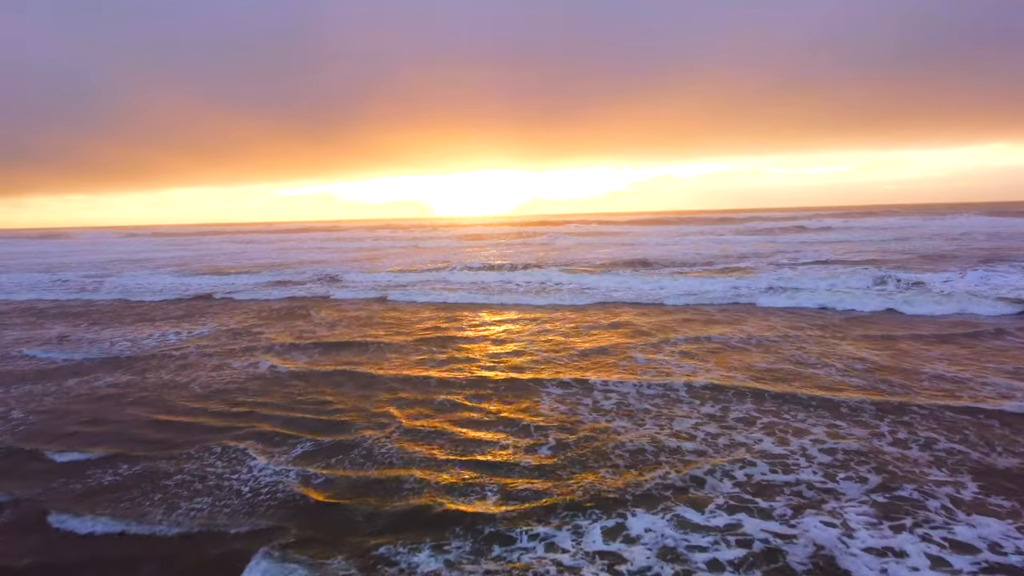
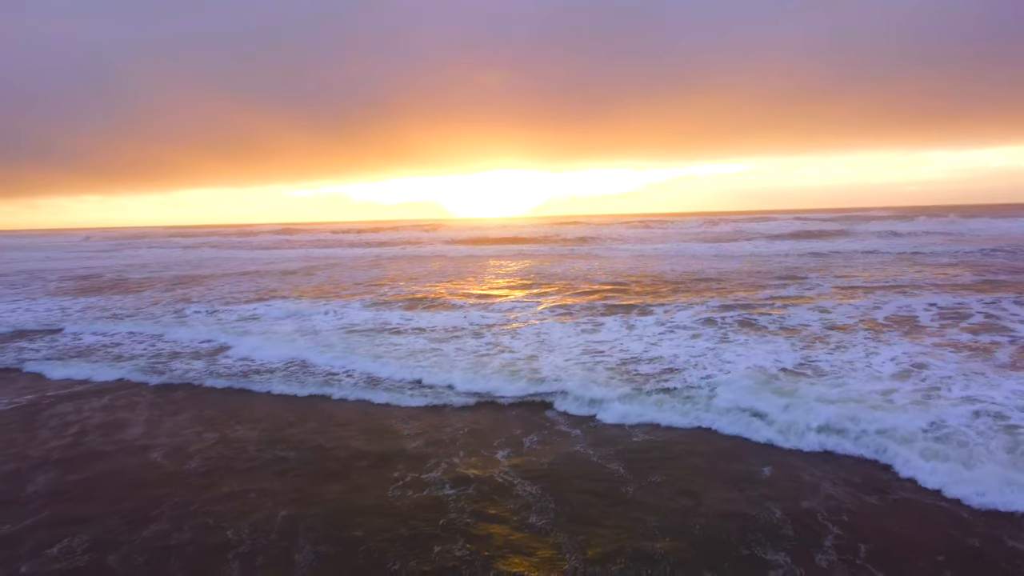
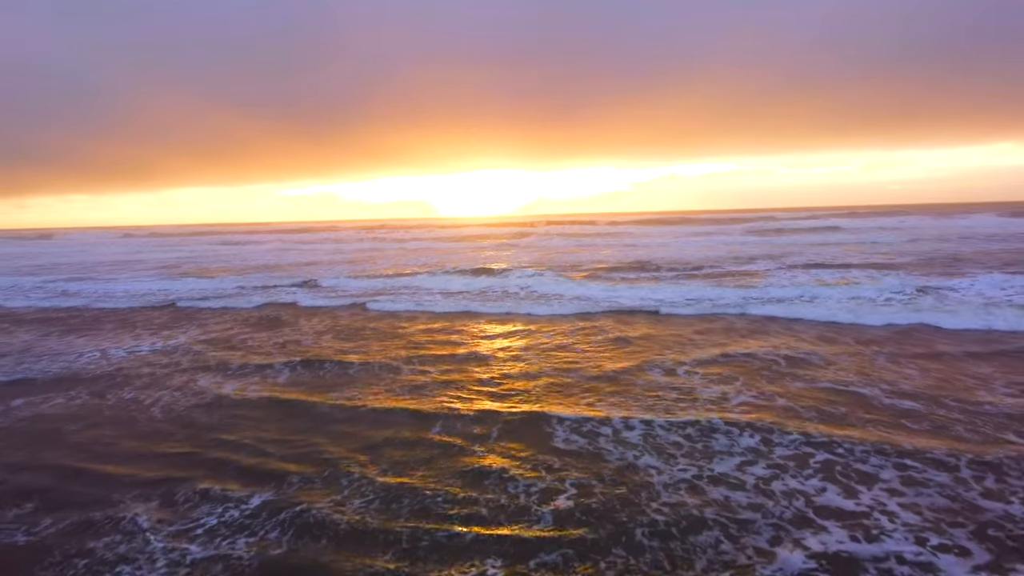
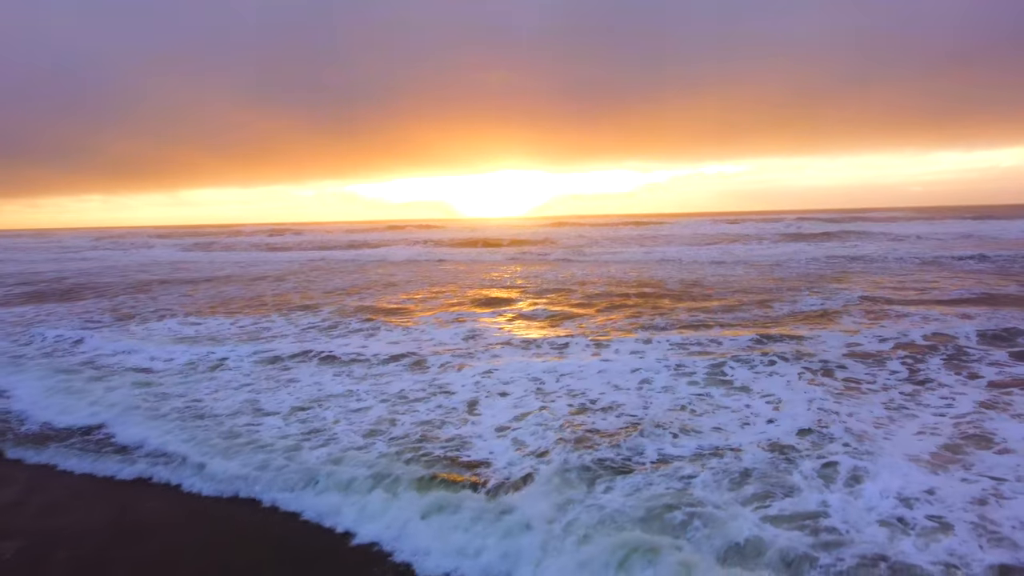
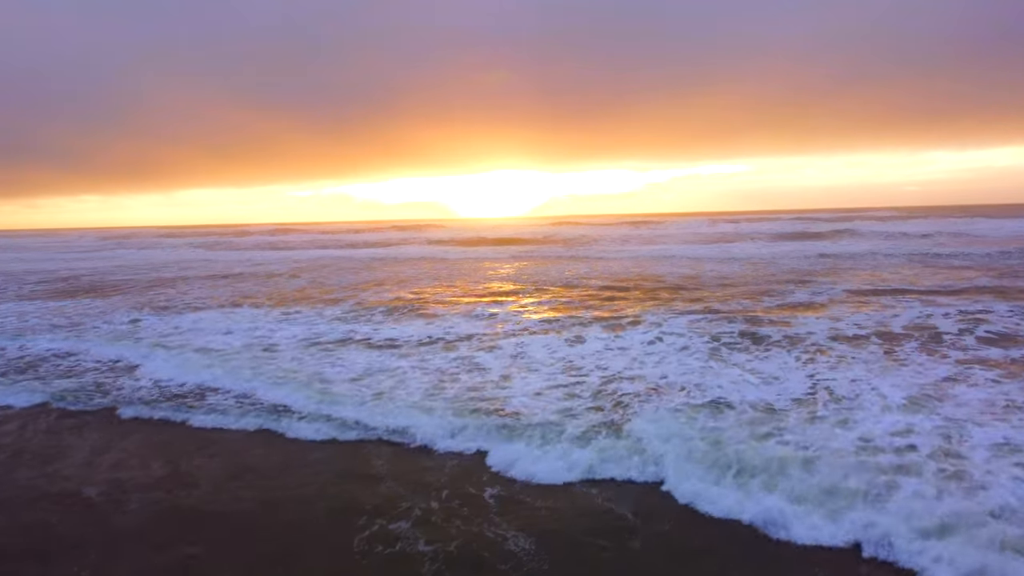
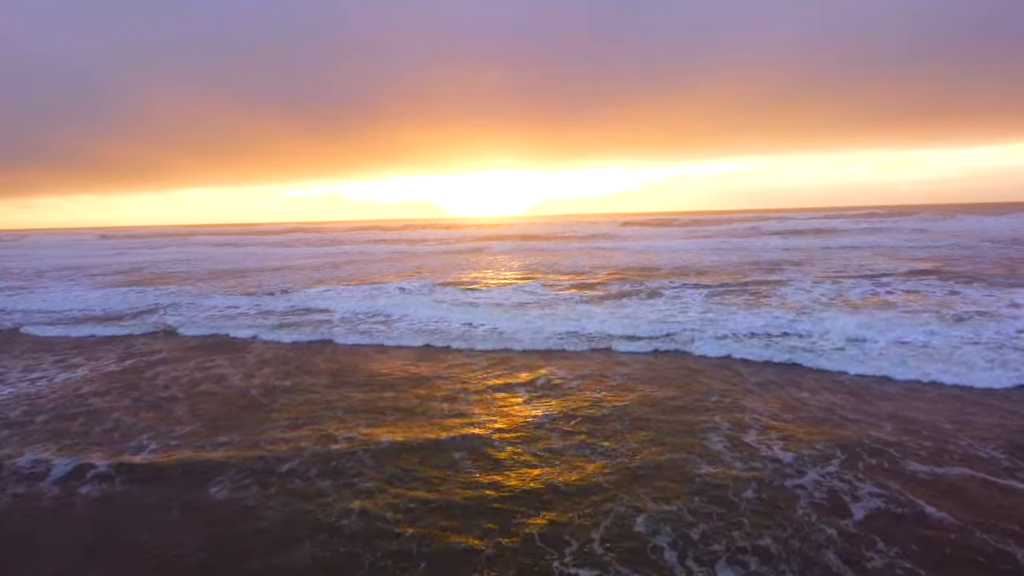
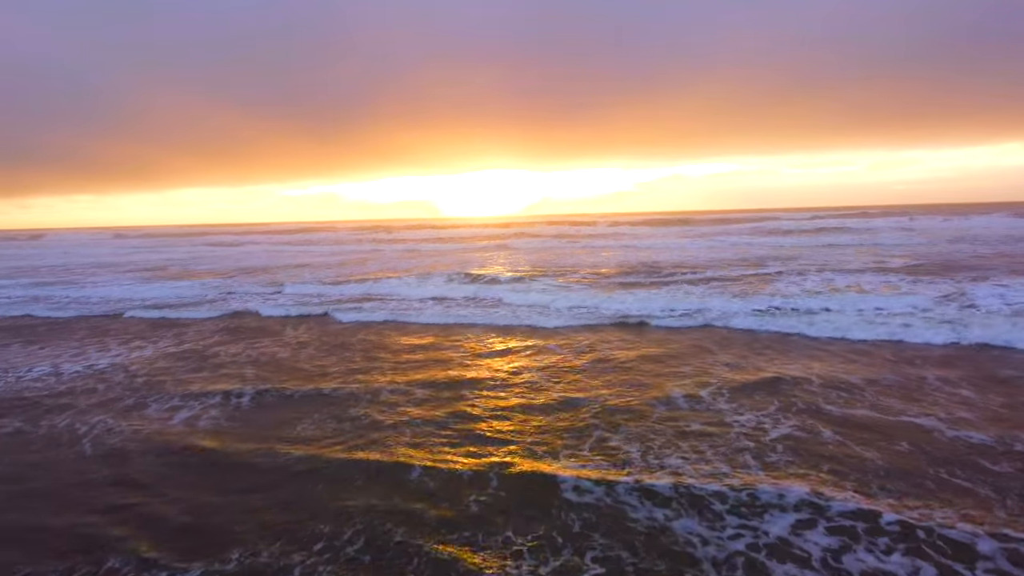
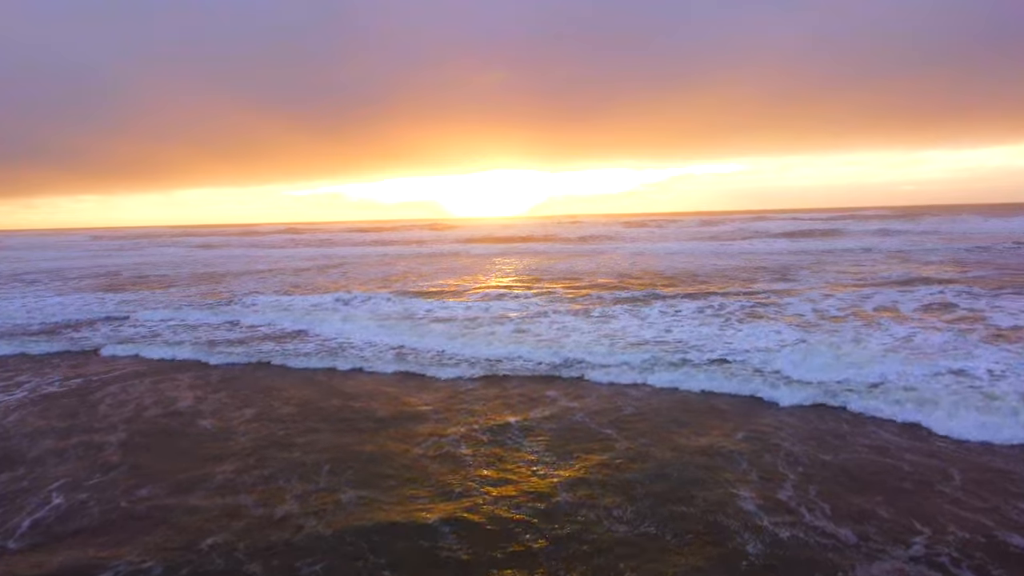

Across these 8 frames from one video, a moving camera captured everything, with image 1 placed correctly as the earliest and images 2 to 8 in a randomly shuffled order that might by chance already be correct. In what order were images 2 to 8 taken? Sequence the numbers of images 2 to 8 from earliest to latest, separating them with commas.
3, 7, 6, 8, 2, 5, 4
